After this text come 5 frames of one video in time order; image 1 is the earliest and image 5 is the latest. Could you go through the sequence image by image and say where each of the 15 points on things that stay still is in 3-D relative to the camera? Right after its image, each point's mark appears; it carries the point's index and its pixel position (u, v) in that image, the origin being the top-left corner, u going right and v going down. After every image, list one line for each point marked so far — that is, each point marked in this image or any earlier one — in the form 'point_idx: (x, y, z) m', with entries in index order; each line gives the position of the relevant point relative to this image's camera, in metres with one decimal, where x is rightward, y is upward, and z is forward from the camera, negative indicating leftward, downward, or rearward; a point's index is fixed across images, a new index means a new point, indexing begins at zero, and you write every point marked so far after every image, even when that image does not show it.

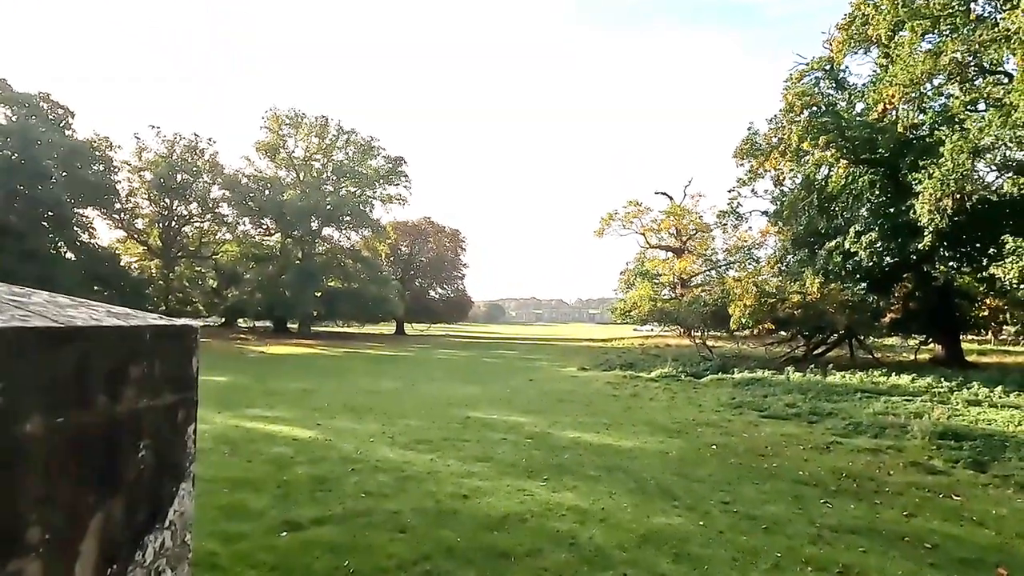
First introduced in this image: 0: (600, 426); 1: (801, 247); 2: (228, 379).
0: (+0.9, -1.5, +7.0) m
1: (+8.6, +1.2, +19.8) m
2: (-5.9, -1.9, +13.8) m
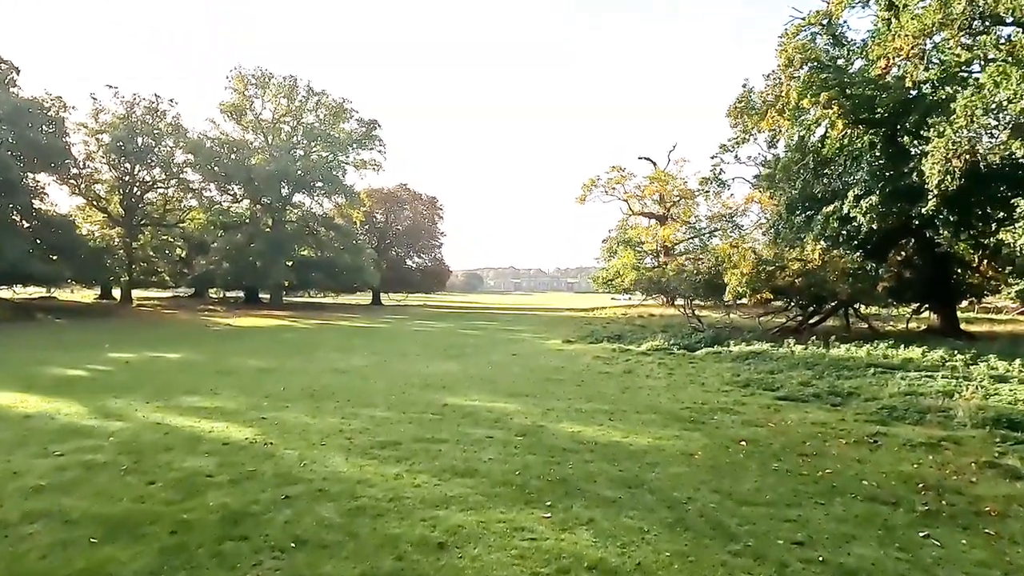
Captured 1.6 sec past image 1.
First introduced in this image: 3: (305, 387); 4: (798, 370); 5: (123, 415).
0: (+0.8, -1.2, +6.0) m
1: (+8.0, +2.2, +18.8) m
2: (-6.3, -1.3, +12.6) m
3: (-2.5, -1.2, +7.8) m
4: (+4.4, -1.3, +10.2) m
5: (-3.2, -1.0, +5.4) m
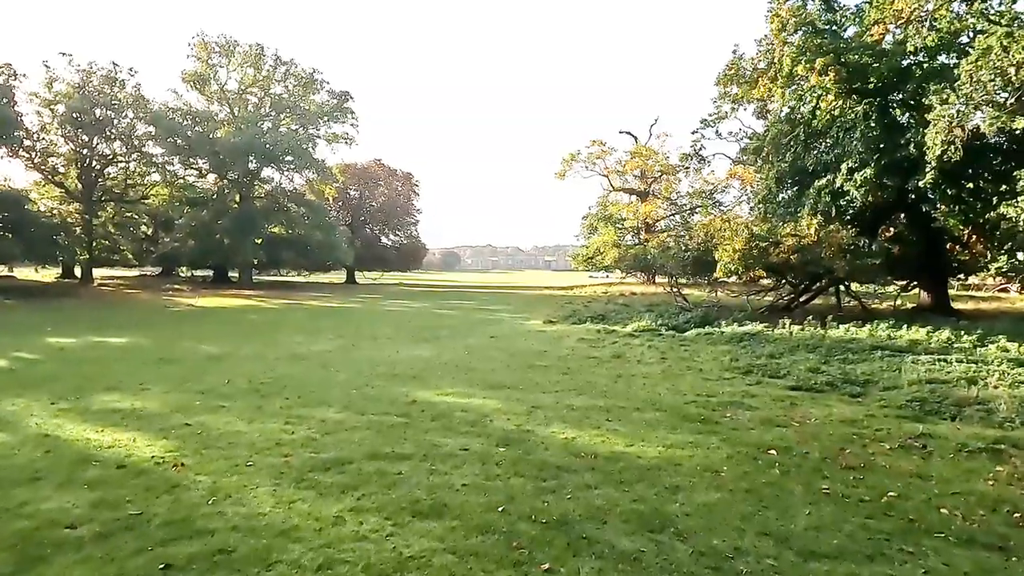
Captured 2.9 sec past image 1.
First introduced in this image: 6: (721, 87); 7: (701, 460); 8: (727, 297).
0: (+0.7, -1.0, +5.1) m
1: (+7.4, +2.8, +18.0) m
2: (-6.7, -0.9, +11.4) m
3: (-2.7, -0.9, +6.8) m
4: (+4.1, -0.9, +9.4) m
5: (-3.3, -0.9, +4.4) m
6: (+6.4, +6.1, +20.0) m
7: (+1.1, -1.0, +3.8) m
8: (+6.4, -0.3, +19.7) m
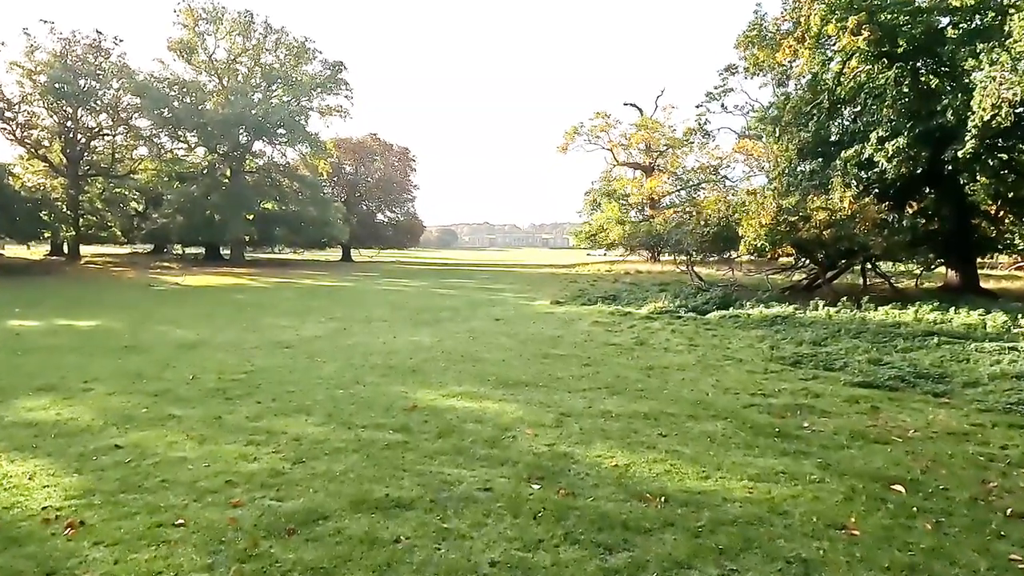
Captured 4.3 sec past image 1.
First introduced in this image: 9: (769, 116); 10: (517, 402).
0: (+0.8, -0.8, +4.1) m
1: (+7.5, +3.4, +16.9) m
2: (-6.5, -0.6, +10.3) m
3: (-2.5, -0.8, +5.8) m
4: (+4.3, -0.7, +8.3) m
5: (-3.2, -0.8, +3.3) m
6: (+6.5, +6.7, +18.7) m
7: (+1.2, -0.9, +2.7) m
8: (+6.5, +0.4, +18.7) m
9: (+7.5, +4.9, +18.6) m
10: (0.0, -0.8, +4.7) m
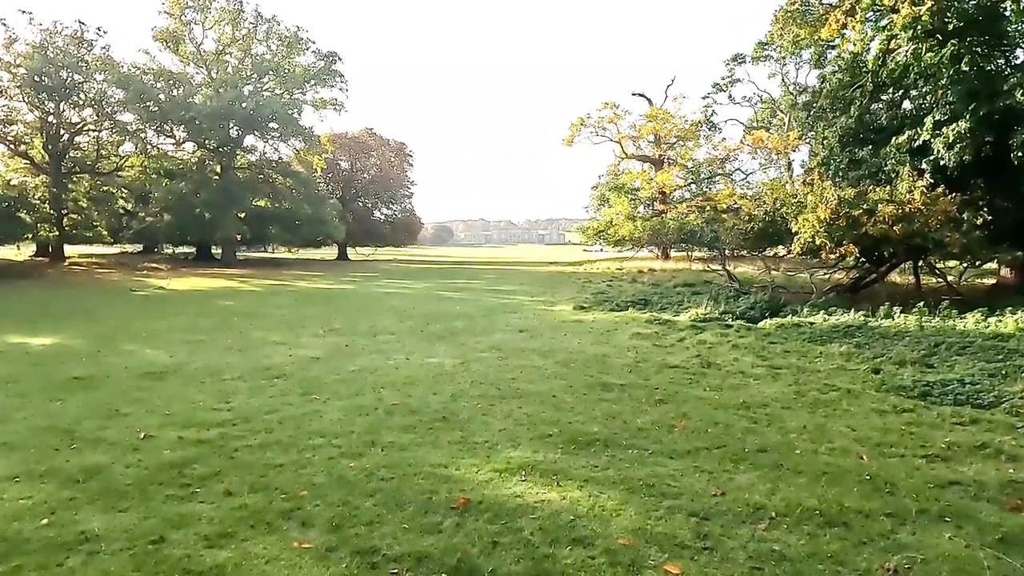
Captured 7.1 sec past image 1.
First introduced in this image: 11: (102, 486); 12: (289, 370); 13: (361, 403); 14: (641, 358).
0: (+1.3, -1.0, +2.5) m
1: (+7.9, +3.3, +15.4) m
2: (-6.1, -0.7, +8.8) m
3: (-2.1, -0.9, +4.2) m
4: (+4.7, -0.8, +6.8) m
5: (-2.7, -1.0, +1.8) m
6: (+6.8, +6.7, +17.2) m
7: (+1.7, -1.0, +1.2) m
8: (+6.9, +0.3, +17.2) m
9: (+7.8, +4.9, +17.1) m
10: (+0.5, -1.0, +3.2) m
11: (-1.9, -0.9, +3.1) m
12: (-2.2, -0.8, +6.6) m
13: (-1.2, -0.9, +5.1) m
14: (+1.5, -0.8, +7.6) m
